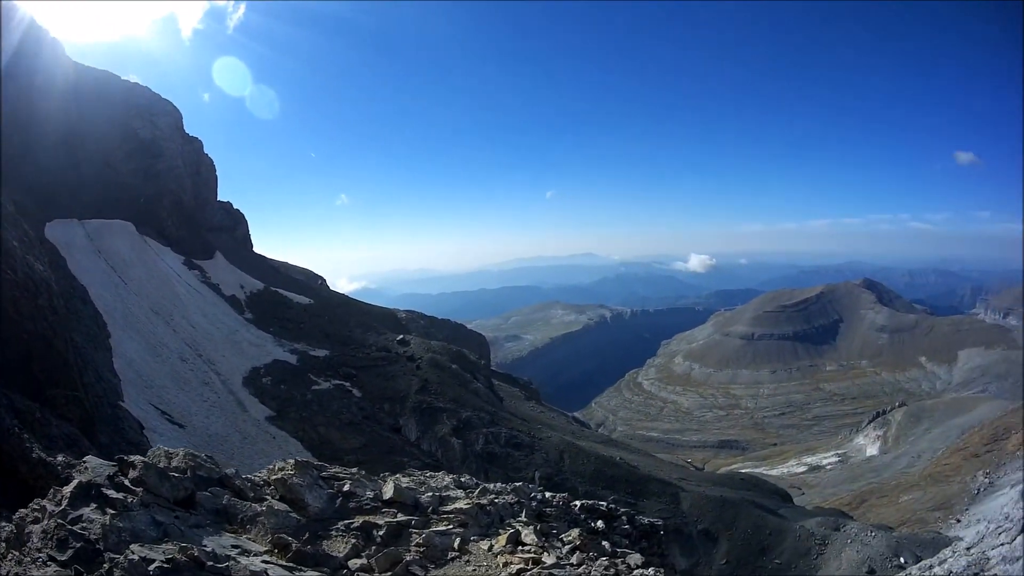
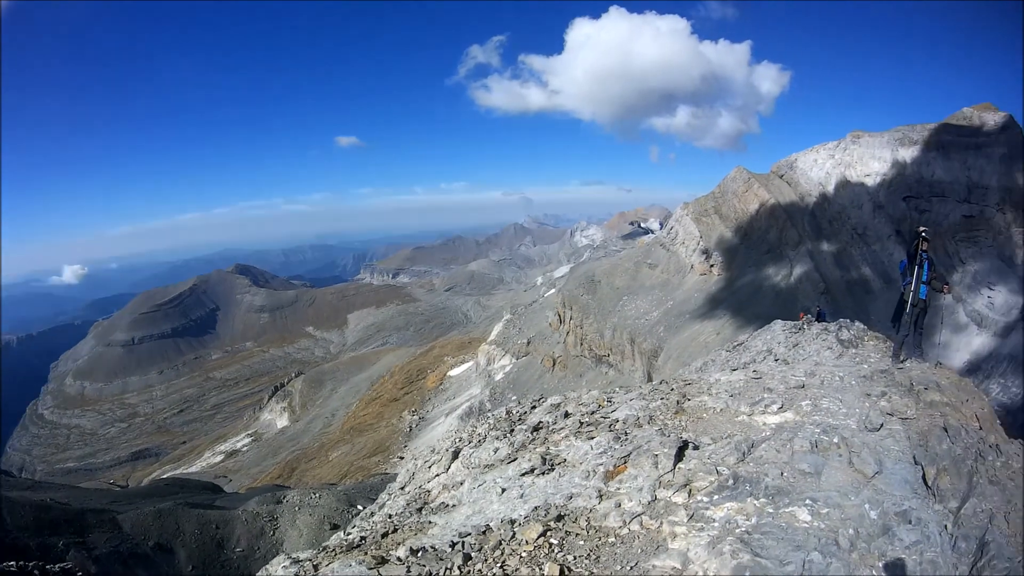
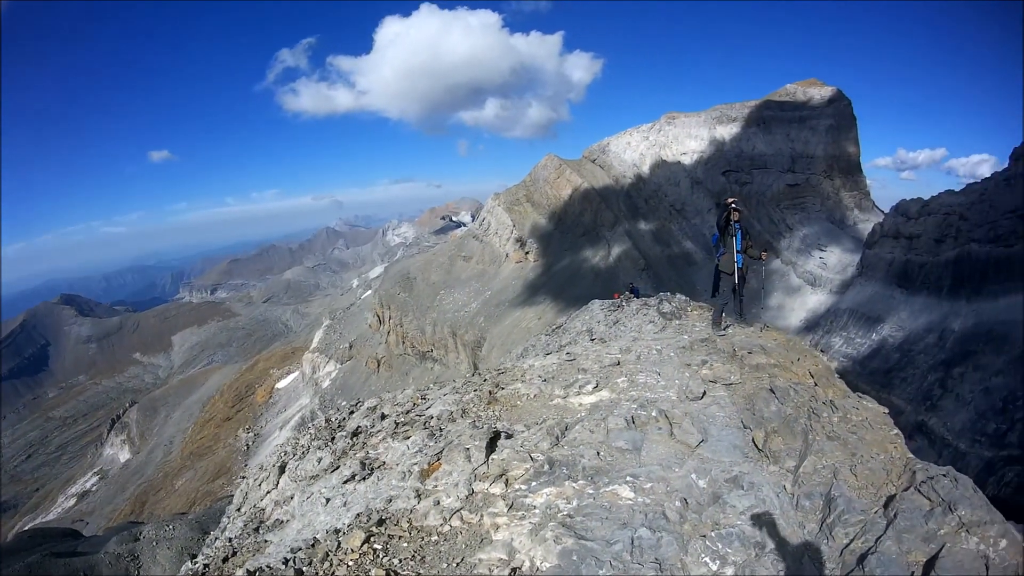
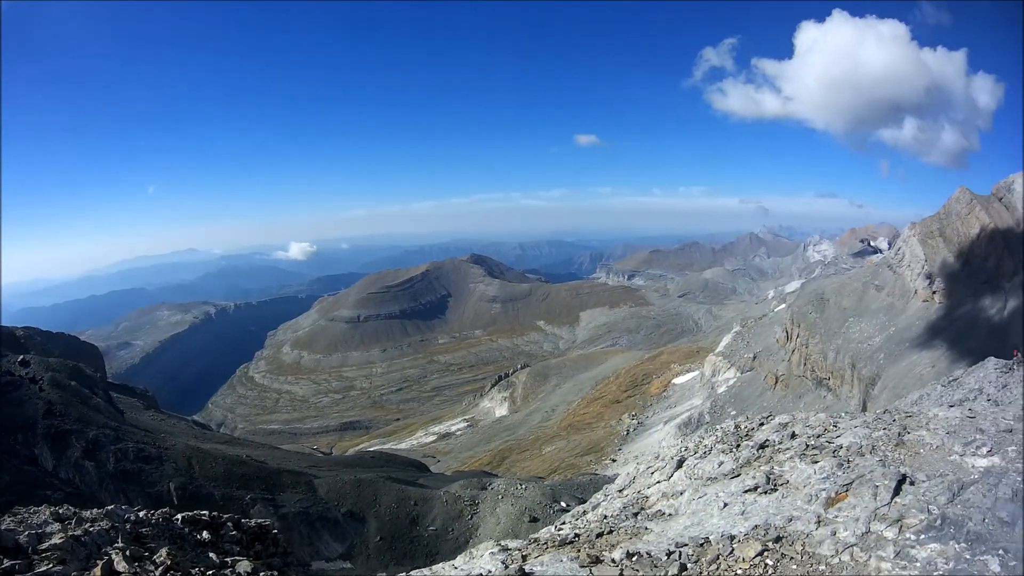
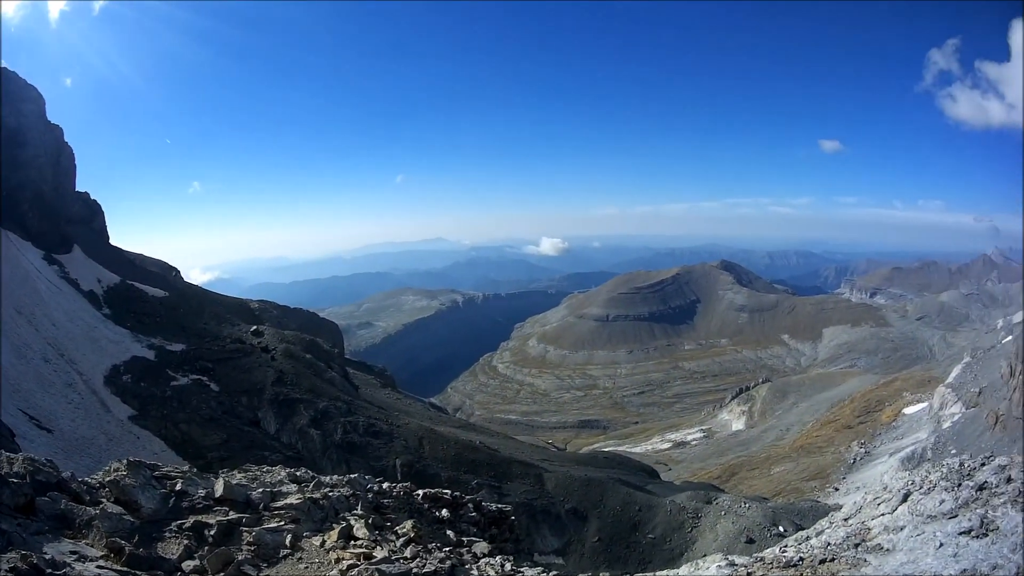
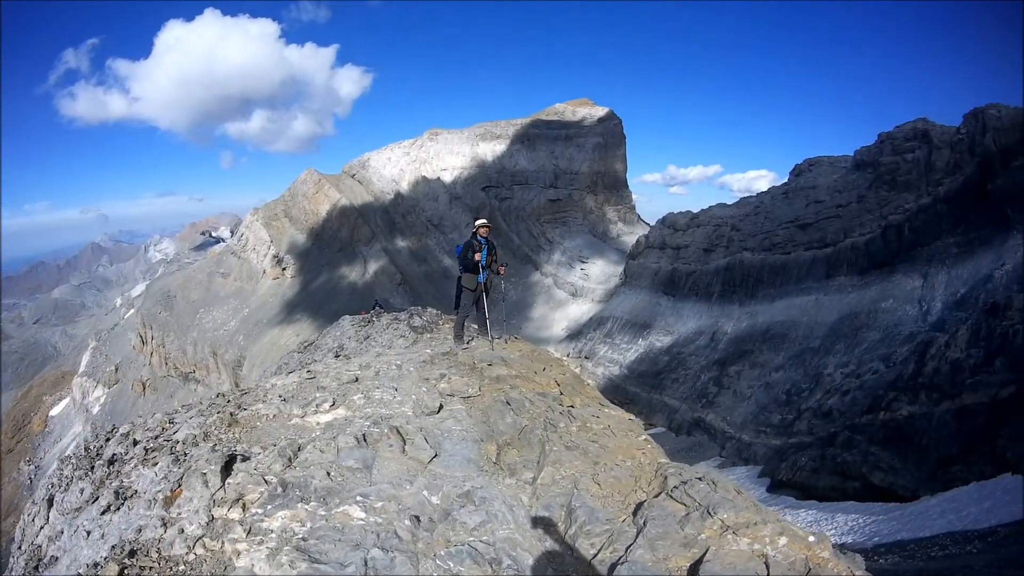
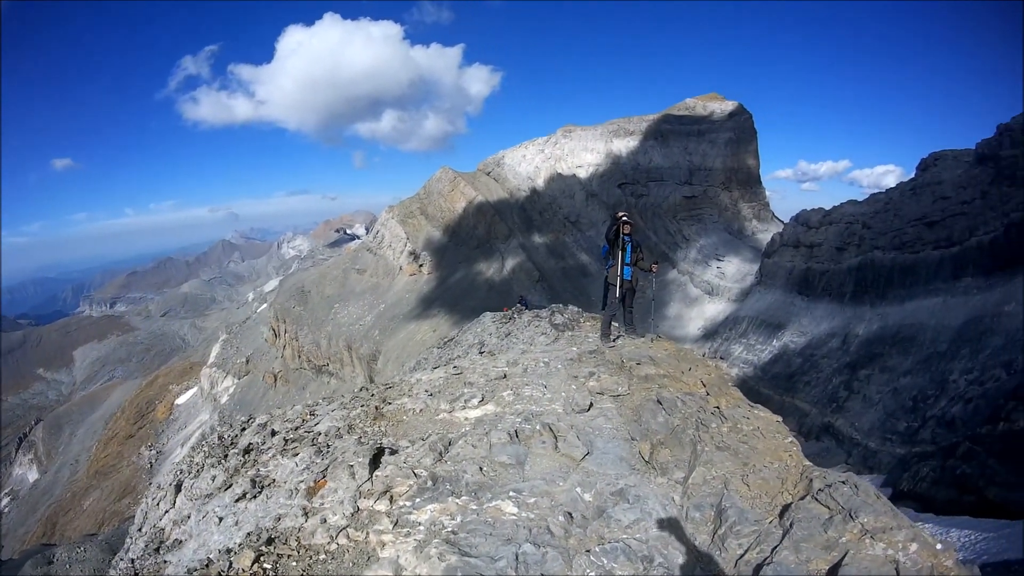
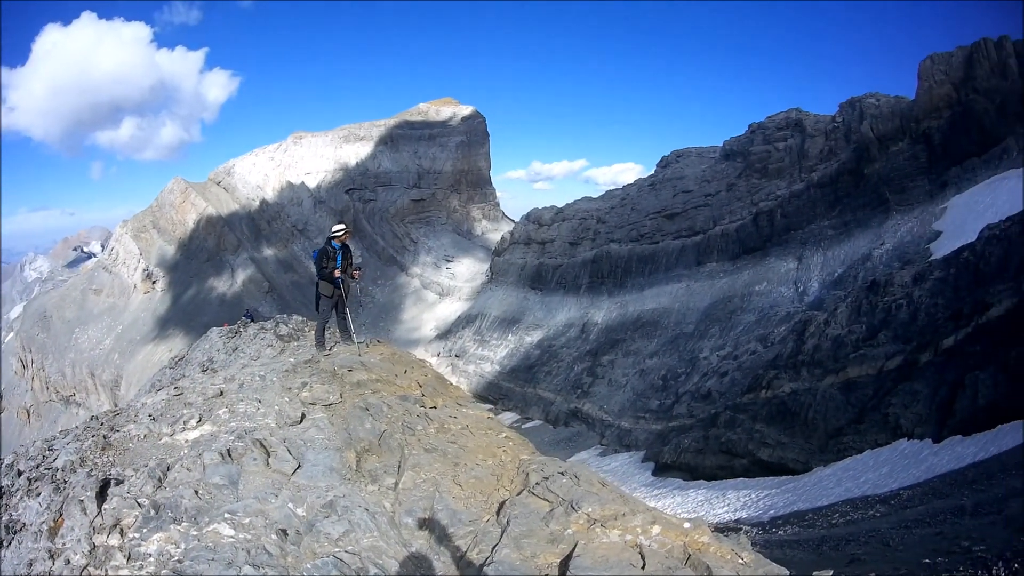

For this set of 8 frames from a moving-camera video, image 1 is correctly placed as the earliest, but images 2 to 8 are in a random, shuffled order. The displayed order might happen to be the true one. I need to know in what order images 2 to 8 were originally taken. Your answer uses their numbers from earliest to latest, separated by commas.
5, 4, 2, 3, 7, 6, 8
